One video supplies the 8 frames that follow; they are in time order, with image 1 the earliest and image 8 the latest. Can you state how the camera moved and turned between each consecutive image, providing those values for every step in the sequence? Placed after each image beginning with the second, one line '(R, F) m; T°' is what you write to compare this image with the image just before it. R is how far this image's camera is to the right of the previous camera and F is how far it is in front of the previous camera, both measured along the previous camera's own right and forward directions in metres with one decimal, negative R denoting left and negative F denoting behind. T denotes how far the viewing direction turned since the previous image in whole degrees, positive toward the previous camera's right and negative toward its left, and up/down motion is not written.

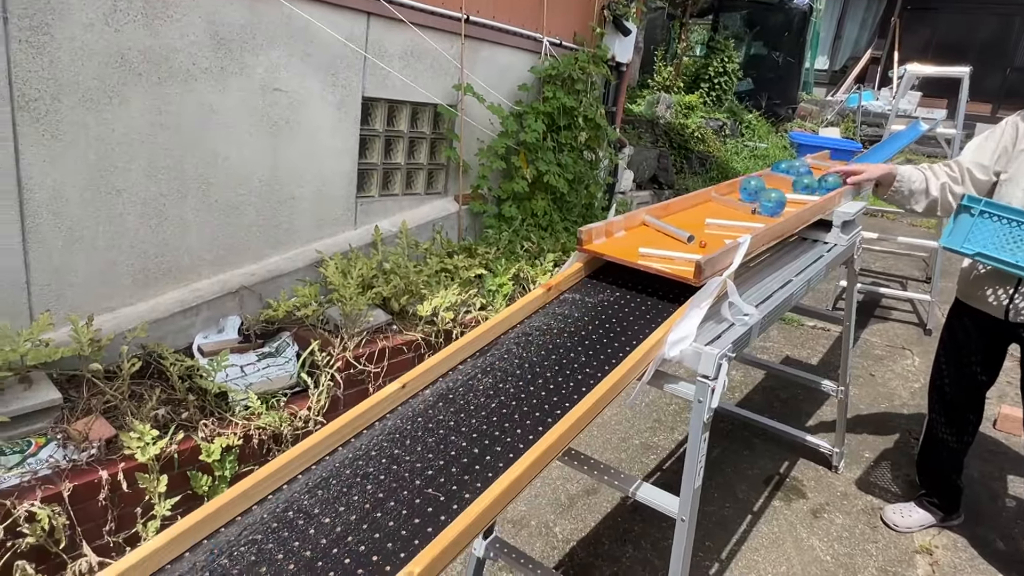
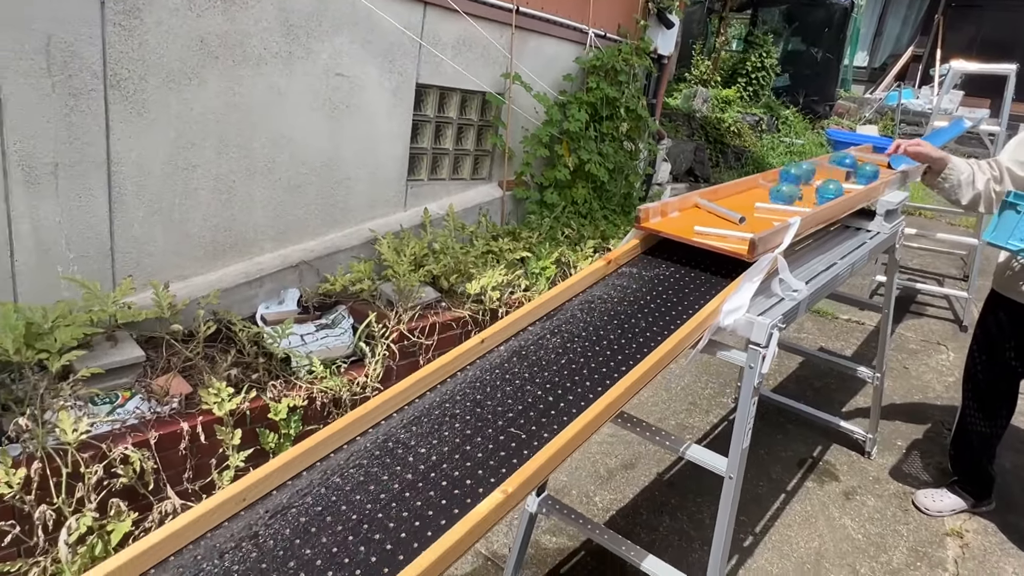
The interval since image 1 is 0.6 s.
(-0.1, -0.1) m; -2°
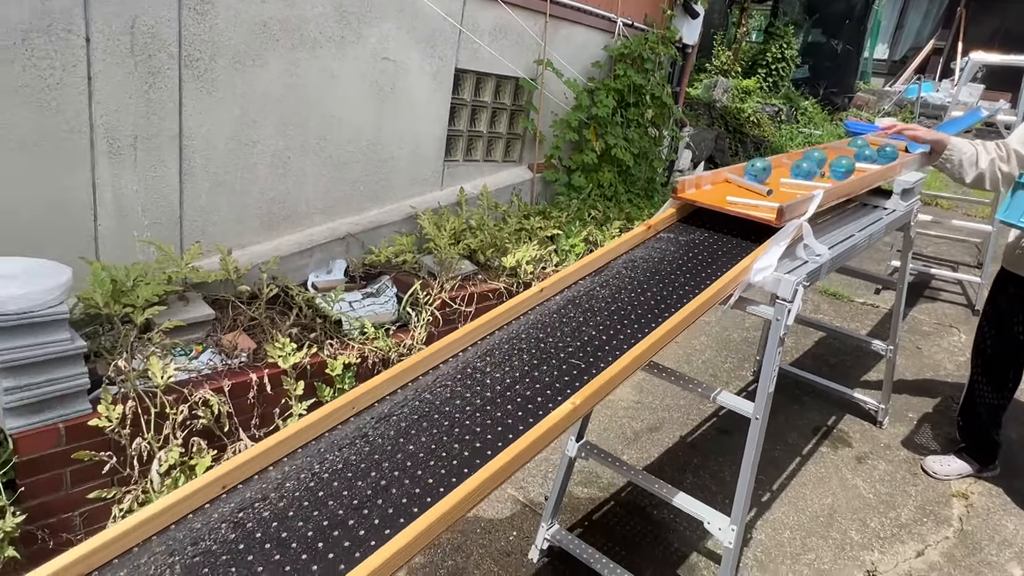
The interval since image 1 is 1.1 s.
(-0.1, -0.2) m; -1°
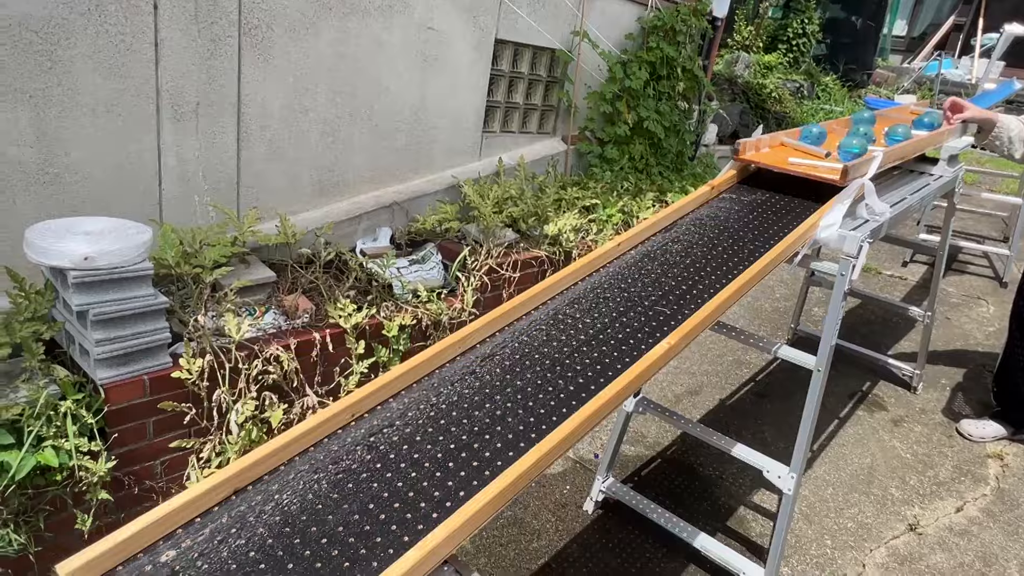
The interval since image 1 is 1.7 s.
(-0.2, -0.1) m; 0°
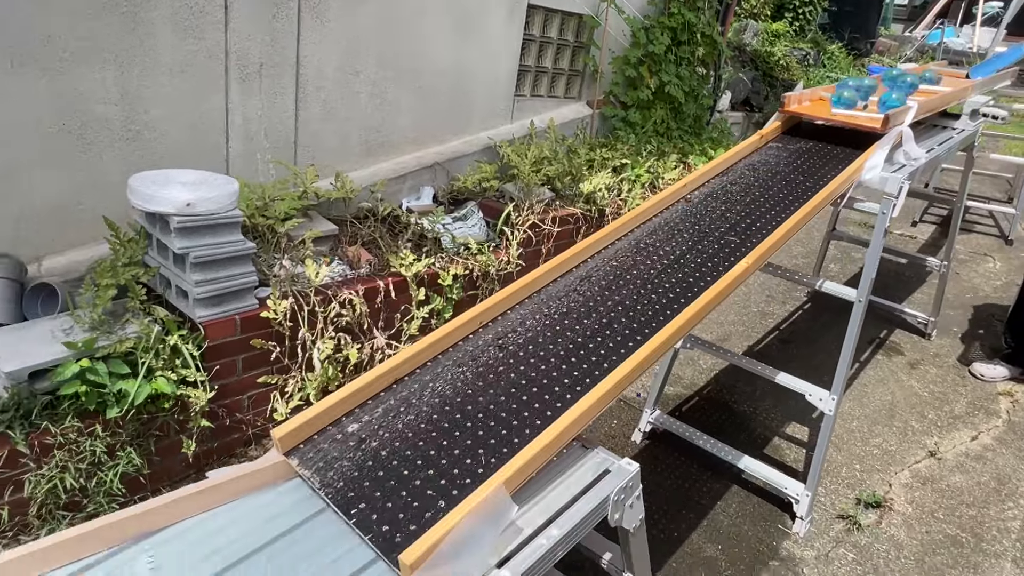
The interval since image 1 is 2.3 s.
(-0.3, -0.2) m; 0°
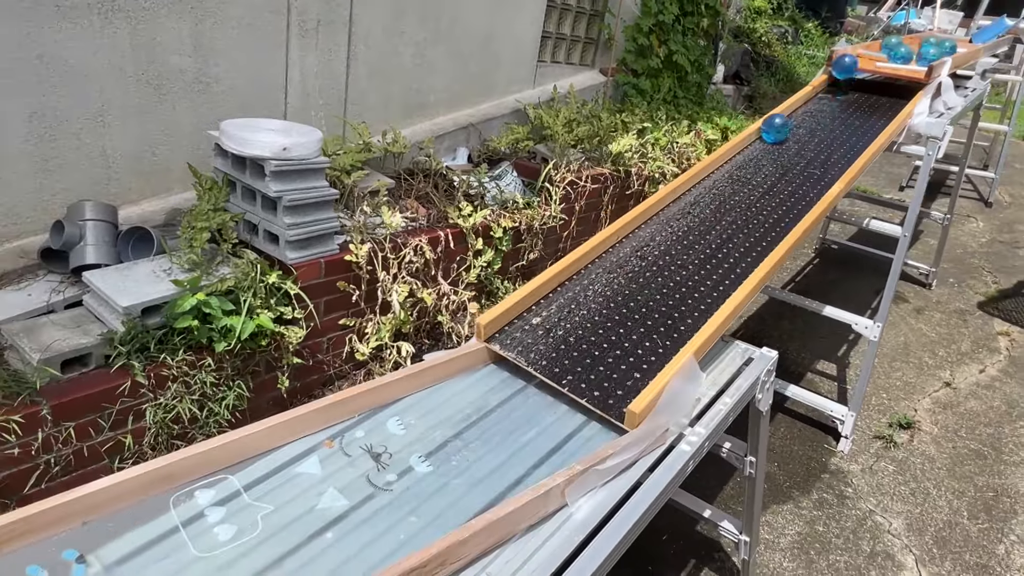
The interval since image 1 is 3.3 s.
(-0.4, -0.2) m; +3°
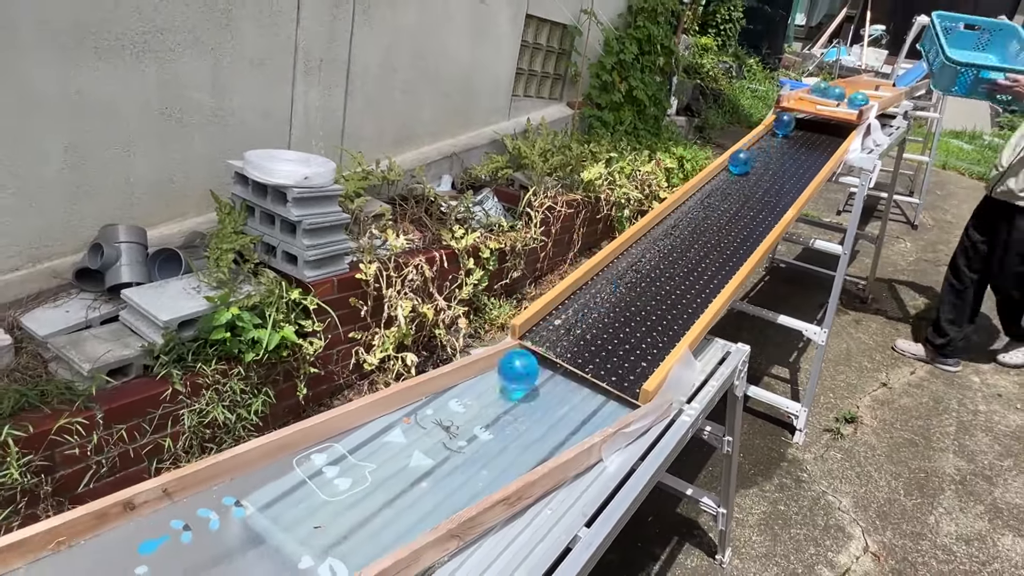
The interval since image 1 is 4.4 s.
(-0.2, -0.3) m; +4°
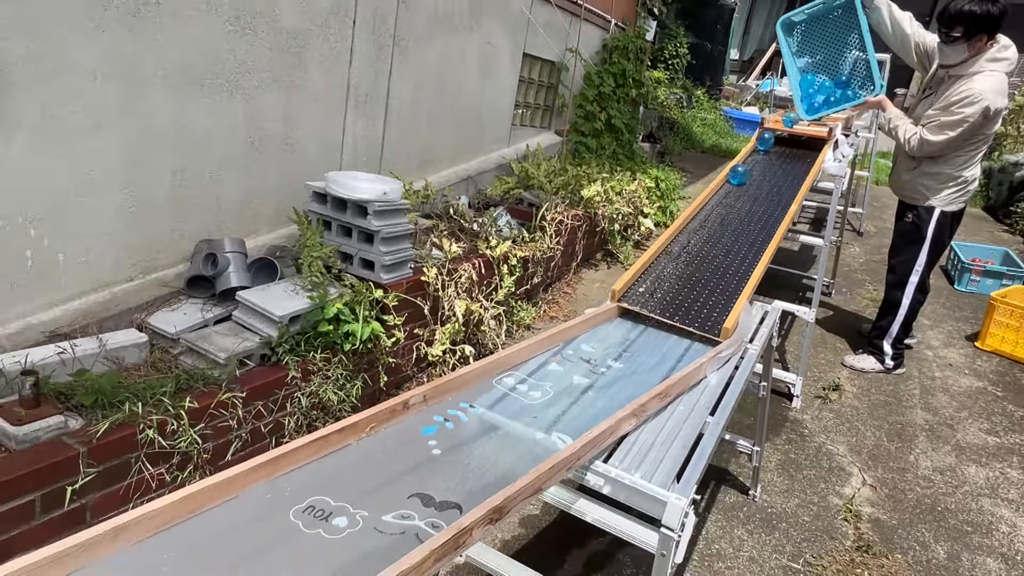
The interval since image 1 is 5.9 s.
(-0.5, -0.5) m; +5°
